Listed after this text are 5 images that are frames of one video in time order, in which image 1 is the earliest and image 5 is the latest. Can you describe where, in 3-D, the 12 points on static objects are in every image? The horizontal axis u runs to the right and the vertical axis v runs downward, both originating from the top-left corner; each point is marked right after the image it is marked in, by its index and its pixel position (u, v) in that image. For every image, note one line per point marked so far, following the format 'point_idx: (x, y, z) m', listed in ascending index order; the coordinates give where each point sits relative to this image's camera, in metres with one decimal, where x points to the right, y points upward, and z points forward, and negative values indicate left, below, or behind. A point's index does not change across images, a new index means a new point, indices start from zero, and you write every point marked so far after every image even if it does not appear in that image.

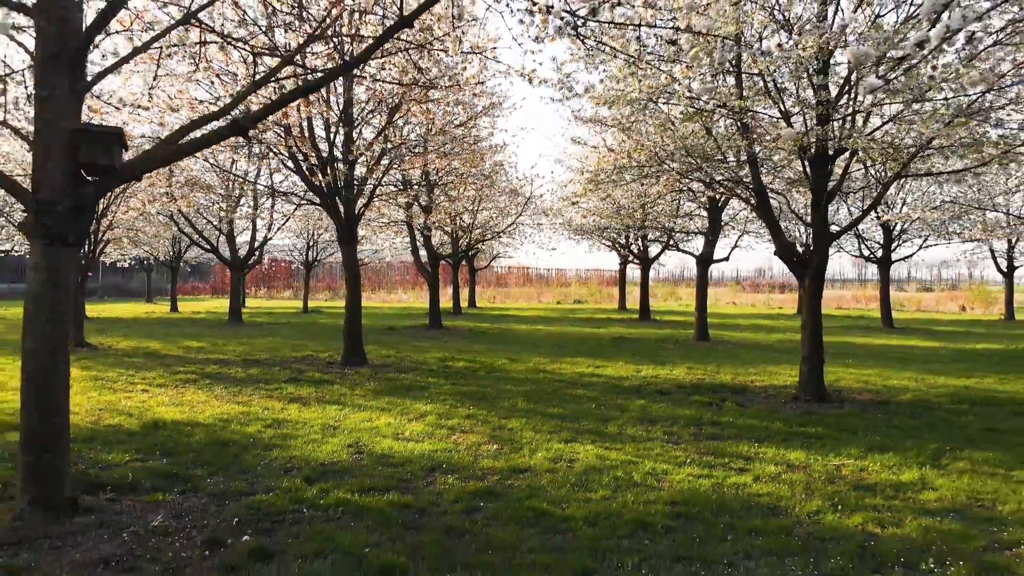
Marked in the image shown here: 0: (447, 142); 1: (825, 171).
0: (-1.2, +2.6, +12.5) m
1: (+3.9, +1.4, +8.5) m
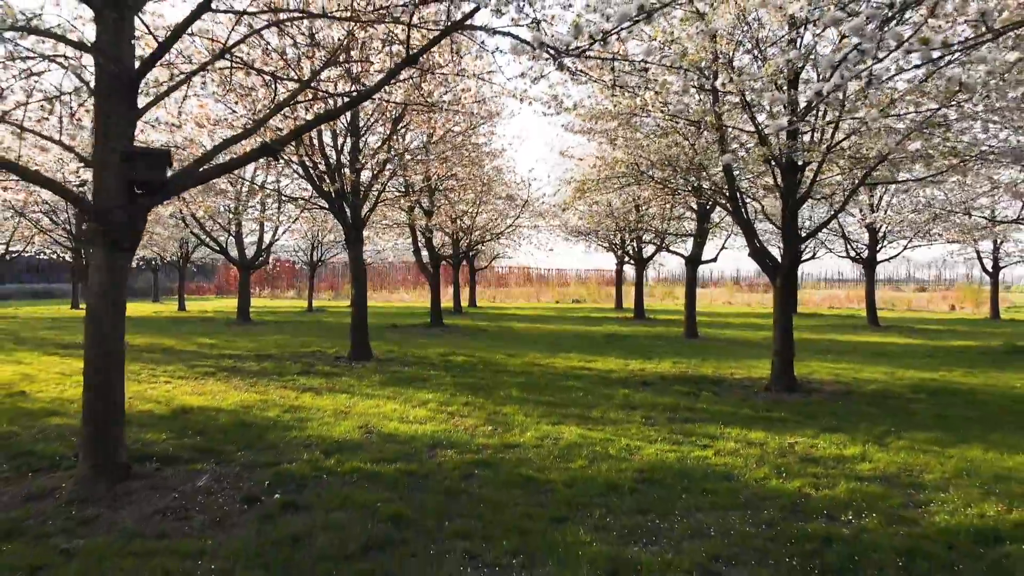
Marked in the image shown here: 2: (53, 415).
0: (-1.3, +2.6, +13.3) m
1: (+3.8, +1.5, +9.2) m
2: (-5.6, -1.6, +8.5) m
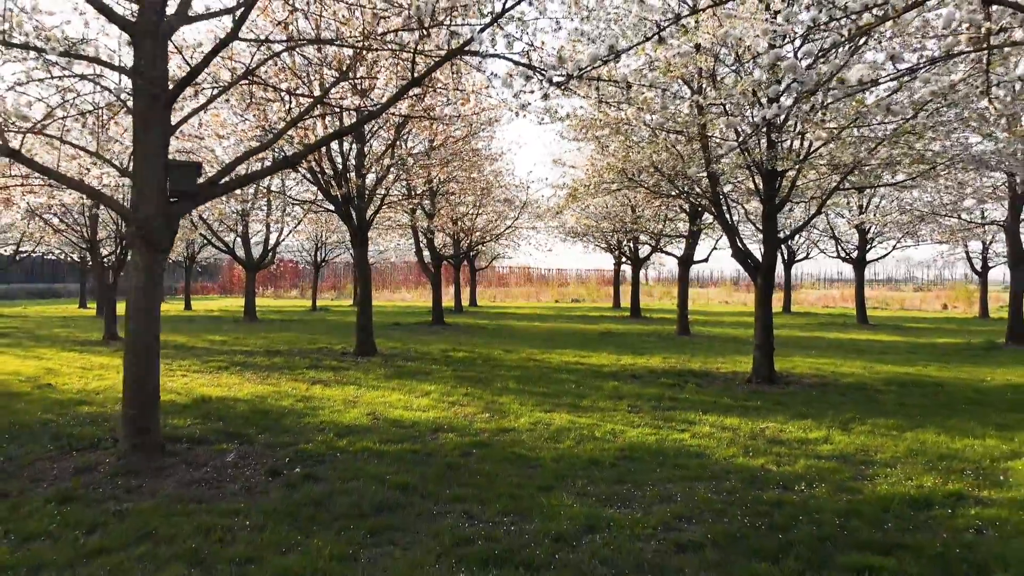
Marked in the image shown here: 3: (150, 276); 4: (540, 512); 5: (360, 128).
0: (-1.3, +2.7, +13.9) m
1: (+3.7, +1.5, +9.8) m
2: (-5.7, -1.5, +9.1) m
3: (-3.0, +0.1, +5.7) m
4: (+0.2, -1.4, +4.4) m
5: (-1.5, +1.6, +6.8) m
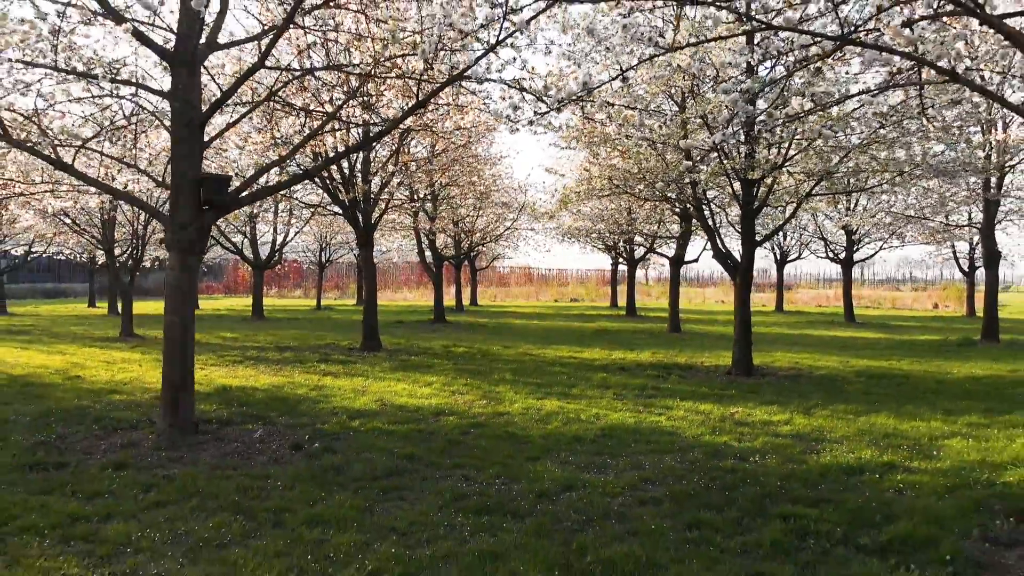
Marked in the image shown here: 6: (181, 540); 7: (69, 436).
0: (-1.4, +2.7, +14.7) m
1: (+3.7, +1.5, +10.6) m
2: (-5.7, -1.5, +9.8) m
3: (-3.1, +0.1, +6.4) m
4: (+0.1, -1.4, +5.2) m
5: (-1.6, +1.6, +7.6) m
6: (-2.0, -1.5, +4.1) m
7: (-4.3, -1.4, +6.7) m
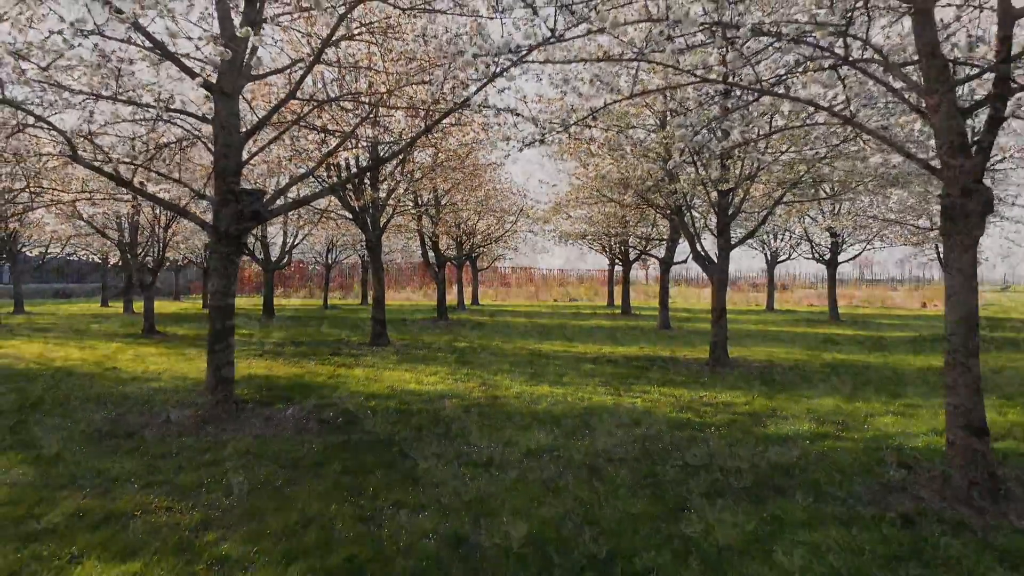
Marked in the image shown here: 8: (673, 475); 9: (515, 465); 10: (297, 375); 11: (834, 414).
0: (-1.4, +2.7, +15.8) m
1: (+3.6, +1.5, +11.7) m
2: (-5.8, -1.5, +10.9) m
3: (-3.1, +0.1, +7.5) m
4: (0.0, -1.4, +6.3) m
5: (-1.6, +1.6, +8.7) m
6: (-2.0, -1.5, +5.2) m
7: (-4.4, -1.4, +7.8) m
8: (+1.2, -1.4, +5.3) m
9: (0.0, -1.4, +5.5) m
10: (-3.3, -1.4, +10.6) m
11: (+3.6, -1.4, +7.7) m
